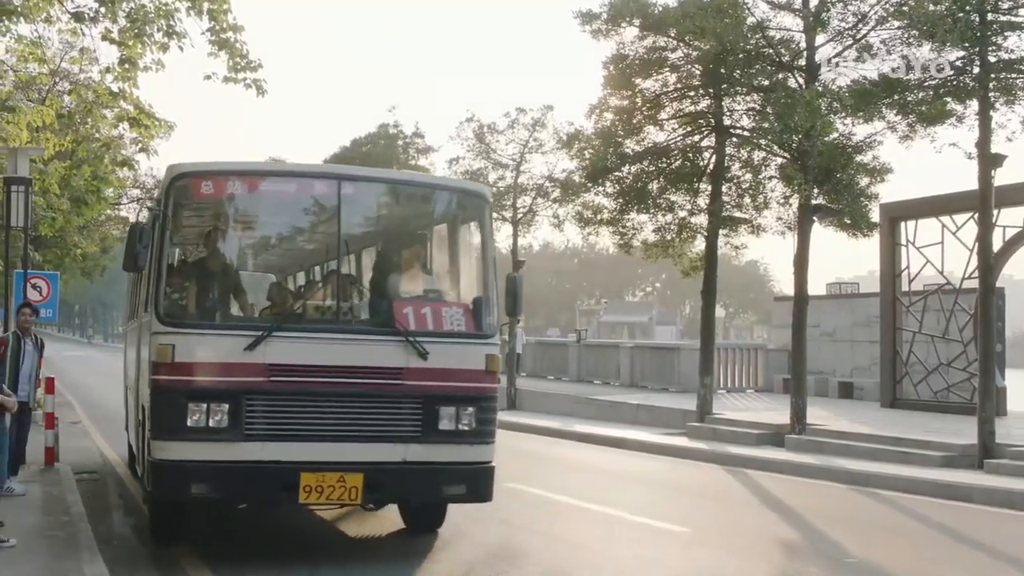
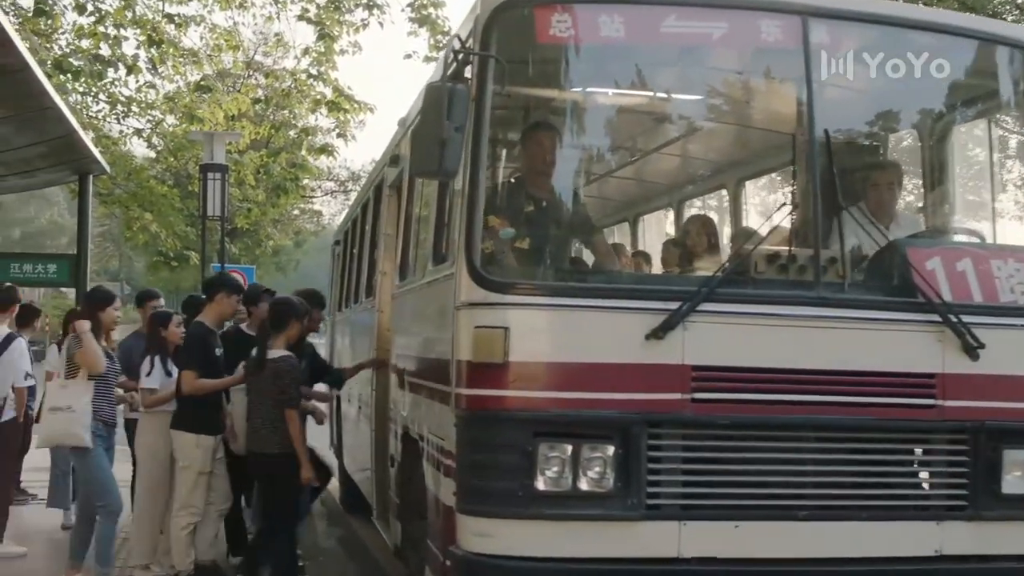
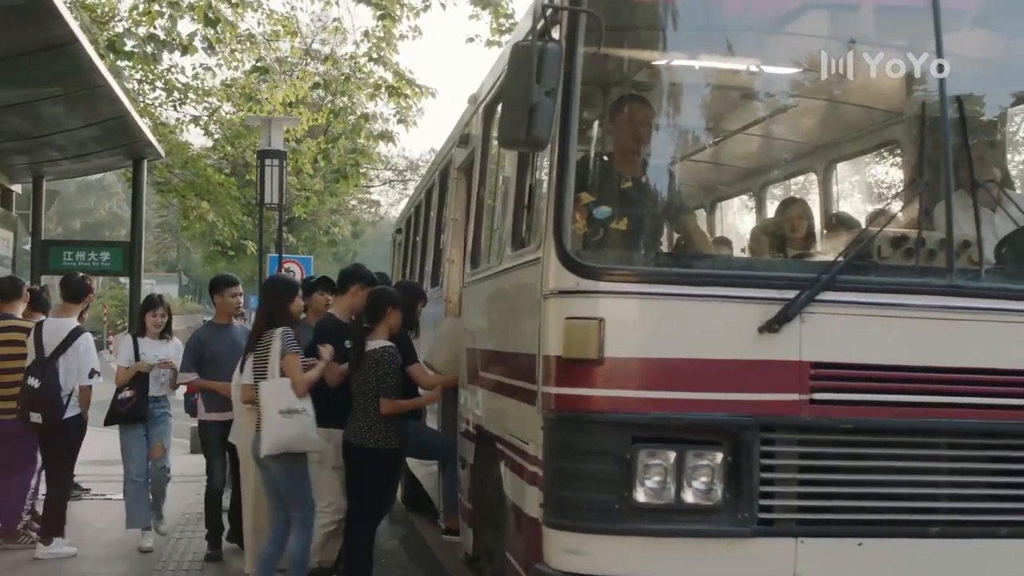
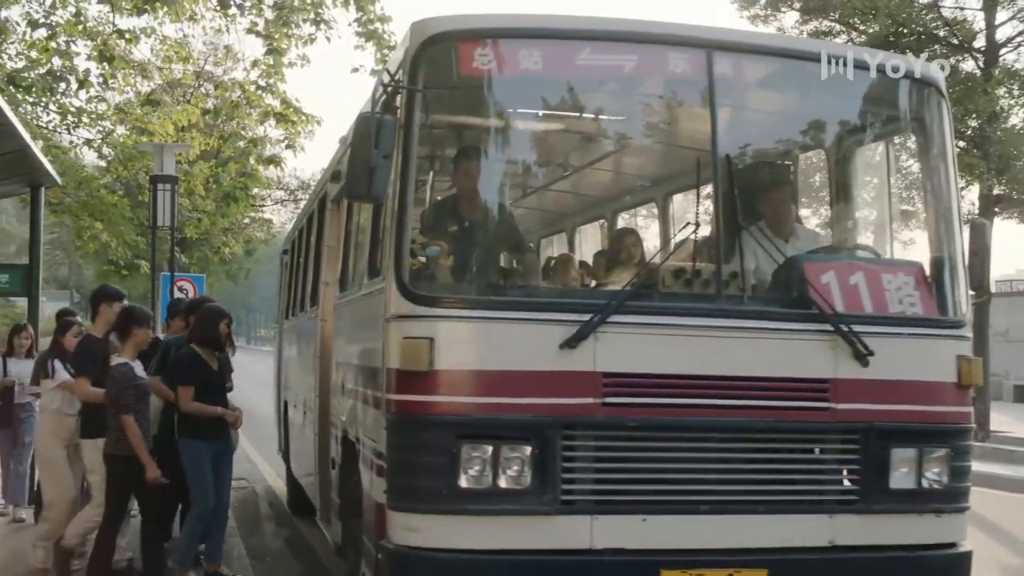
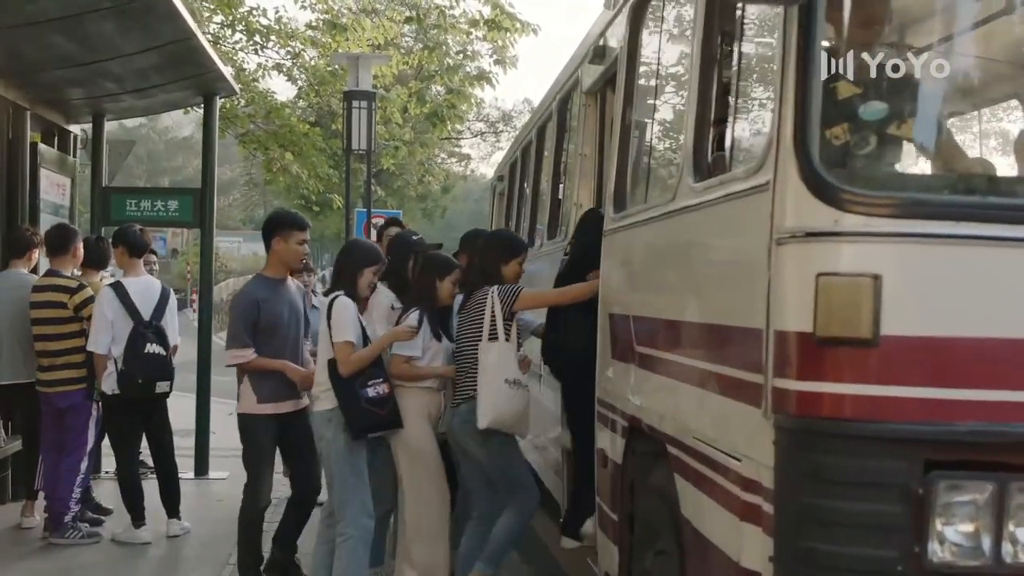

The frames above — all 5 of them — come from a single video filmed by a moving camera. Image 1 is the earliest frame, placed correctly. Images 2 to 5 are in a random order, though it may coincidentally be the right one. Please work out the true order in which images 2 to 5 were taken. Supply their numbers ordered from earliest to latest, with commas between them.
4, 2, 3, 5
